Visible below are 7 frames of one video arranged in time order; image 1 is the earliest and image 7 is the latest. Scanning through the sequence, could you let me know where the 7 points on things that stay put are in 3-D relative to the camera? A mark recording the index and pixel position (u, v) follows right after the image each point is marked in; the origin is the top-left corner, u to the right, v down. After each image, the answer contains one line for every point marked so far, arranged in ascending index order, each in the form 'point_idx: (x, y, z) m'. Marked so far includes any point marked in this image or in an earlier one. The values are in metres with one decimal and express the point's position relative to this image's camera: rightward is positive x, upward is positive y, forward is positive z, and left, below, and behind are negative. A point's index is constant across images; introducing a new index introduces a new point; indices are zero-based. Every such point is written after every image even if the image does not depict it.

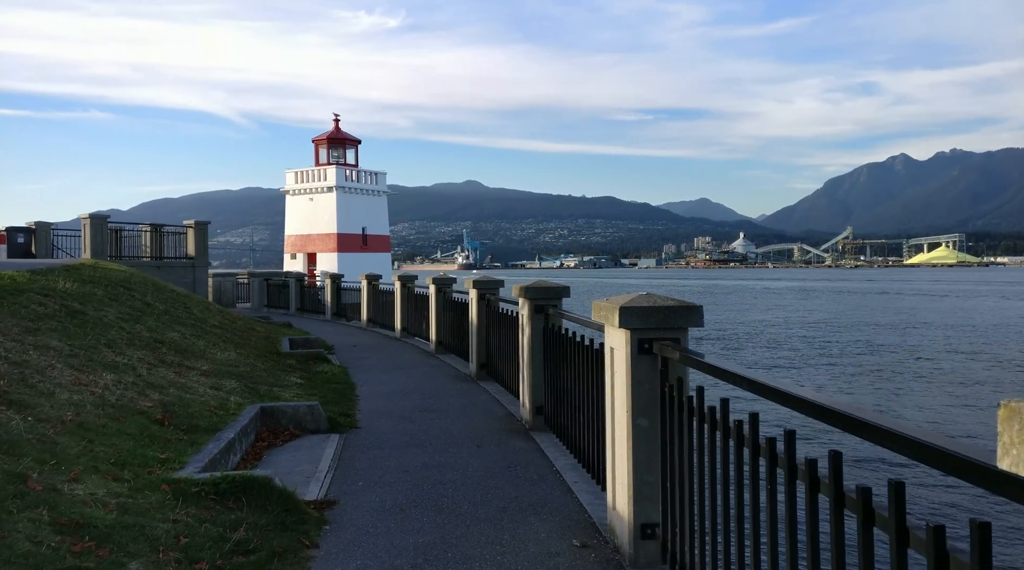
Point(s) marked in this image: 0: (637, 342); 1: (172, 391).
0: (+0.7, -0.3, +4.6) m
1: (-3.3, -1.0, +7.6) m
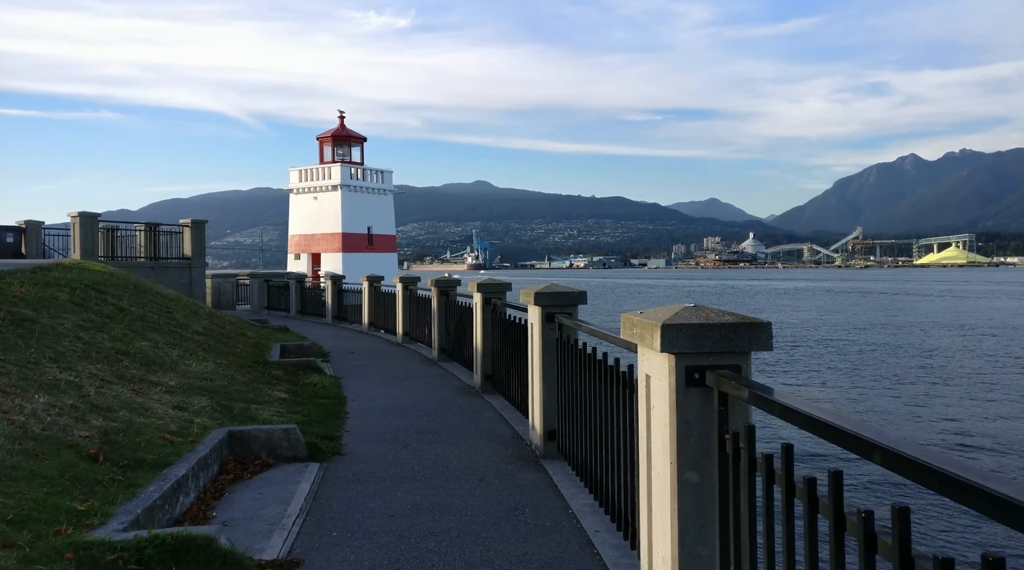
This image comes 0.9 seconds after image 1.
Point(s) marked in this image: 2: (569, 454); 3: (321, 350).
0: (+0.8, -0.4, +3.5) m
1: (-3.2, -1.1, +6.5) m
2: (+0.5, -1.5, +6.8) m
3: (-3.8, -1.3, +15.9) m
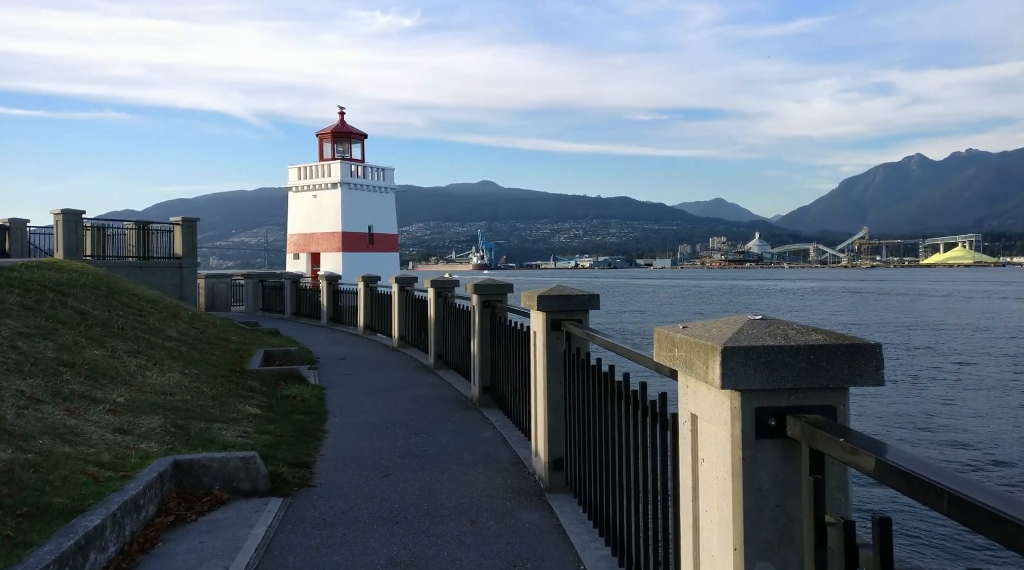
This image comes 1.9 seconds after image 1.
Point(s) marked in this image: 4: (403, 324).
0: (+0.7, -0.4, +2.4) m
1: (-3.2, -1.1, +5.4) m
2: (+0.5, -1.5, +5.7) m
3: (-3.8, -1.3, +14.8) m
4: (-2.3, -0.8, +16.7) m
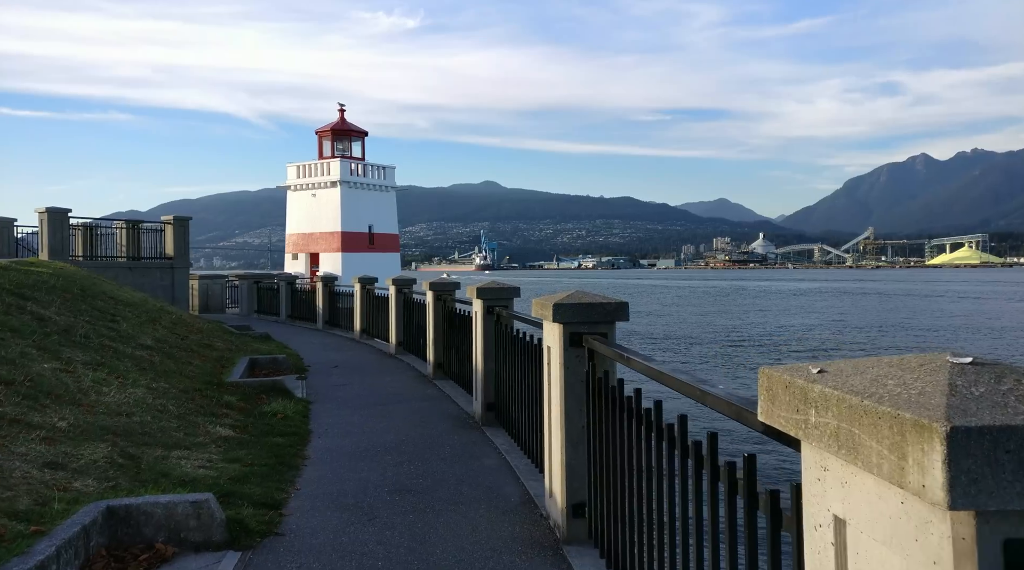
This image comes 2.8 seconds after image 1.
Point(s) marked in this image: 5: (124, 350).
0: (+0.8, -0.4, +1.3) m
1: (-3.2, -1.1, +4.3) m
2: (+0.5, -1.5, +4.6) m
3: (-3.7, -1.4, +13.7) m
4: (-2.2, -0.9, +15.6) m
5: (-4.9, -0.8, +9.9) m
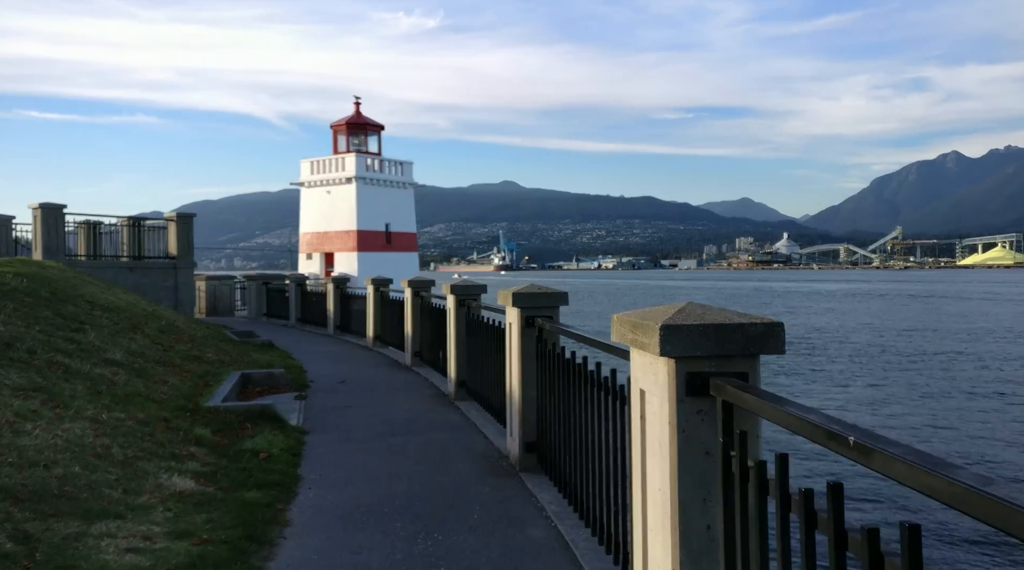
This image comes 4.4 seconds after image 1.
0: (+1.0, -0.5, -0.6) m
1: (-2.9, -1.2, +2.5) m
2: (+0.8, -1.5, +2.7) m
3: (-3.2, -1.4, +11.9) m
4: (-1.7, -0.9, +13.8) m
5: (-4.5, -0.8, +8.2) m
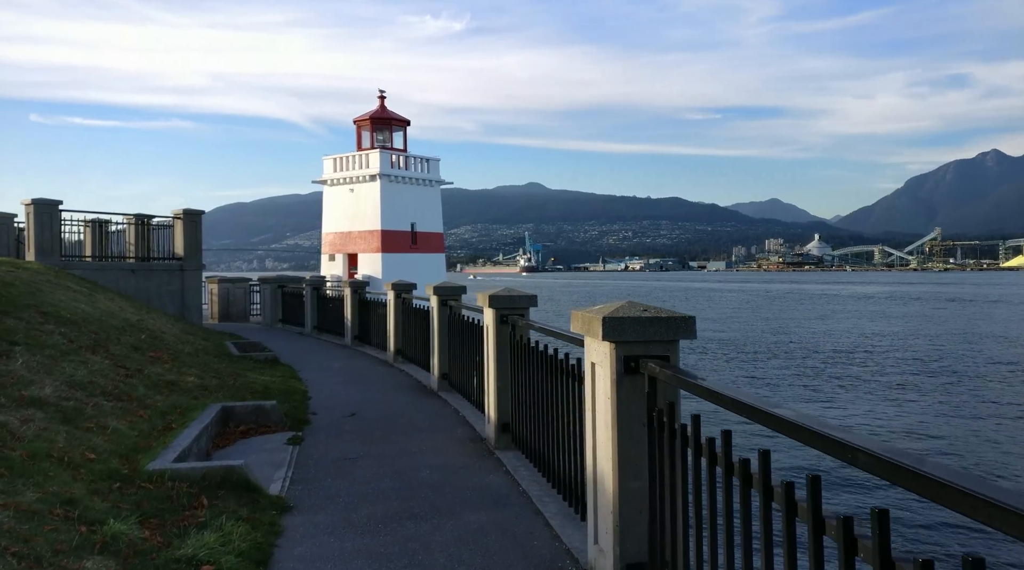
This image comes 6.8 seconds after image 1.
0: (+1.2, -0.6, -3.2) m
1: (-2.6, -1.2, 0.0) m
2: (+1.2, -1.6, +0.1) m
3: (-2.5, -1.5, +9.4) m
4: (-1.0, -1.0, +11.3) m
5: (-4.0, -0.9, +5.7) m
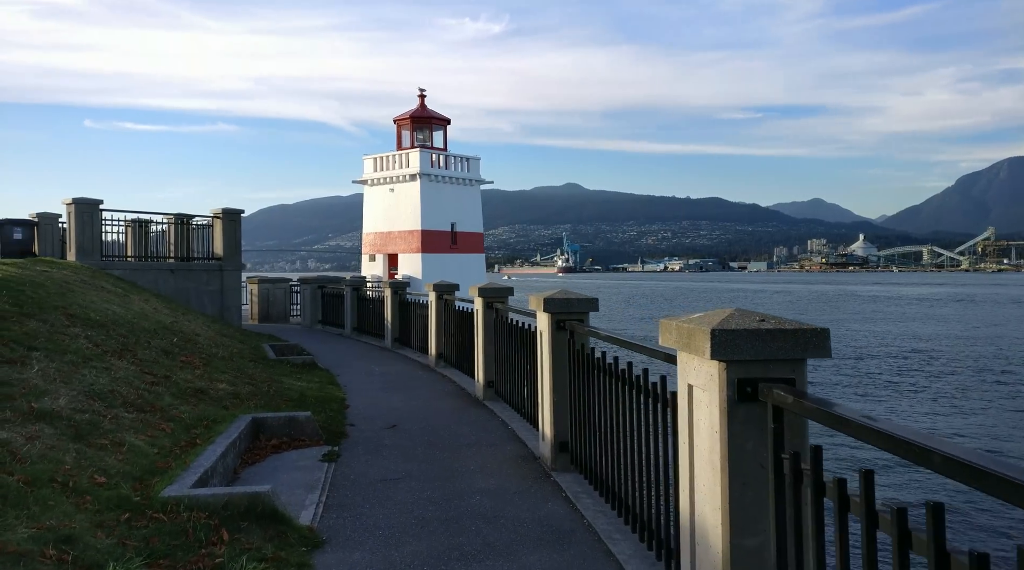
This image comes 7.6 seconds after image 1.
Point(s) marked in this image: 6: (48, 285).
0: (+1.2, -0.6, -4.1) m
1: (-2.4, -1.2, -0.7) m
2: (+1.3, -1.7, -0.8) m
3: (-1.9, -1.5, +8.7) m
4: (-0.3, -1.0, +10.5) m
5: (-3.5, -0.9, +5.1) m
6: (-6.6, +0.1, +11.1) m
